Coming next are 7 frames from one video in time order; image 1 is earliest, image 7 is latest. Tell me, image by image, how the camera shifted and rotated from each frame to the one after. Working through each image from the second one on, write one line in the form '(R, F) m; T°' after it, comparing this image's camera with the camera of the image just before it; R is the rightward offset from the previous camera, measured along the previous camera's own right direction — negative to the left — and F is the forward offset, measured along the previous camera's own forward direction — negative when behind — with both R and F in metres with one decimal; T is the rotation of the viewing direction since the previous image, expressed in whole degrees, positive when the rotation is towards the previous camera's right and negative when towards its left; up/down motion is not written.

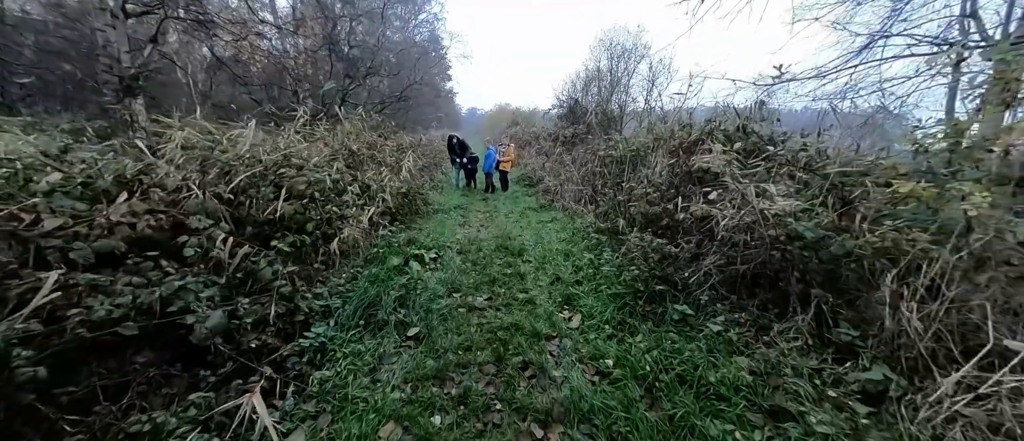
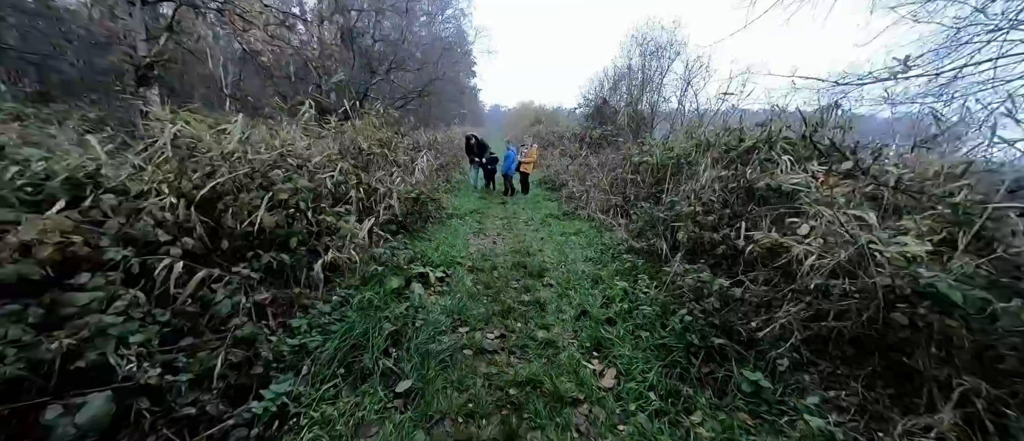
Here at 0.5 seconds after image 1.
(0.0, +0.6) m; -3°
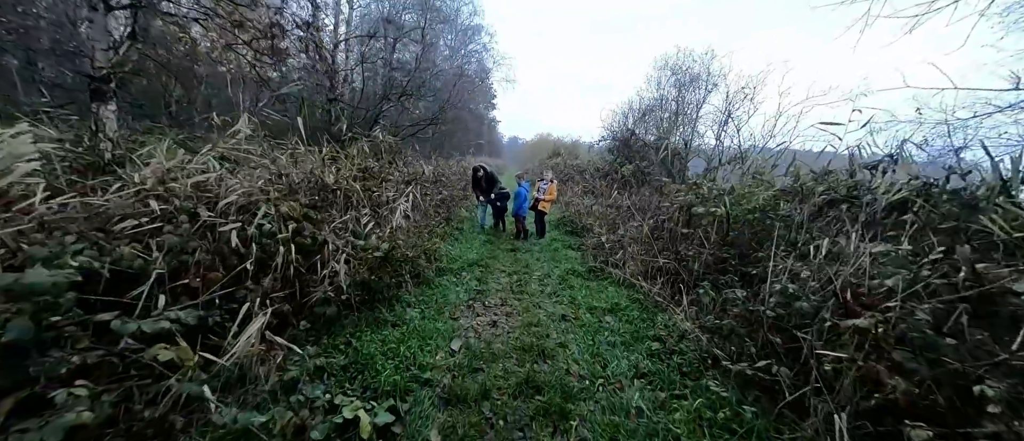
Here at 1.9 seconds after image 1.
(0.0, +1.6) m; -2°
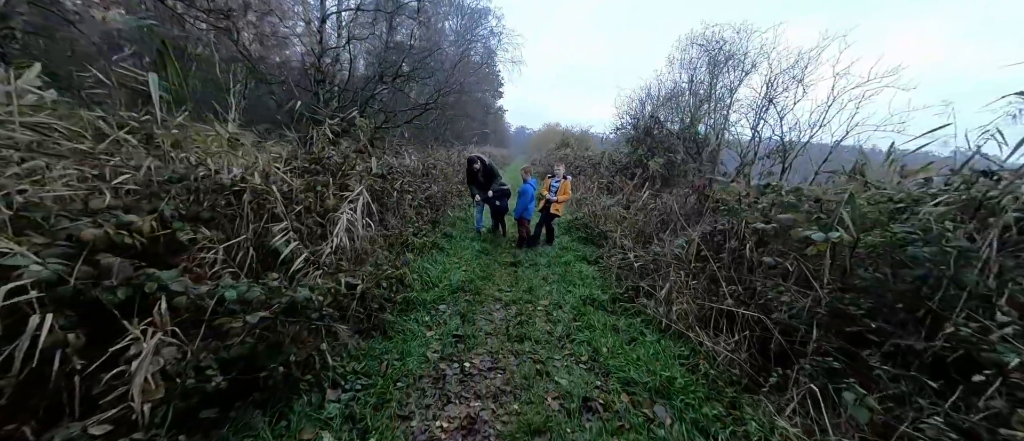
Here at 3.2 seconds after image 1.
(+0.1, +1.5) m; -1°
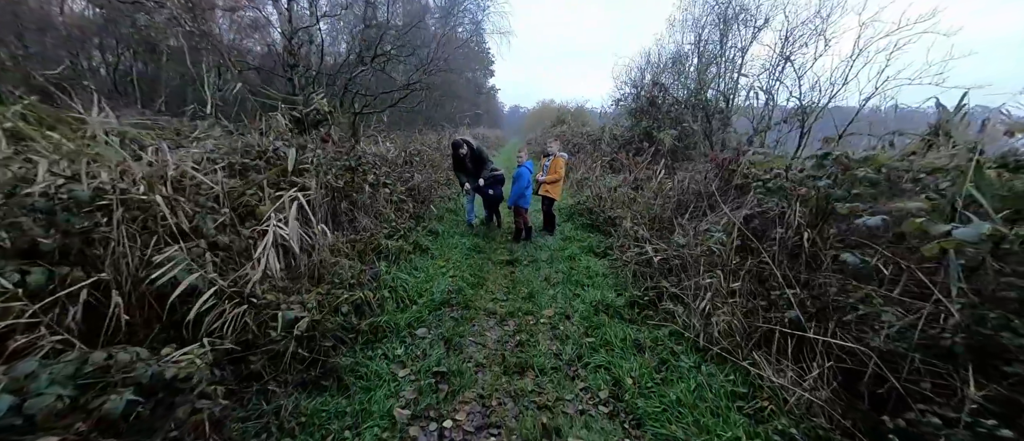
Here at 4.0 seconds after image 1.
(+0.1, +0.8) m; 0°
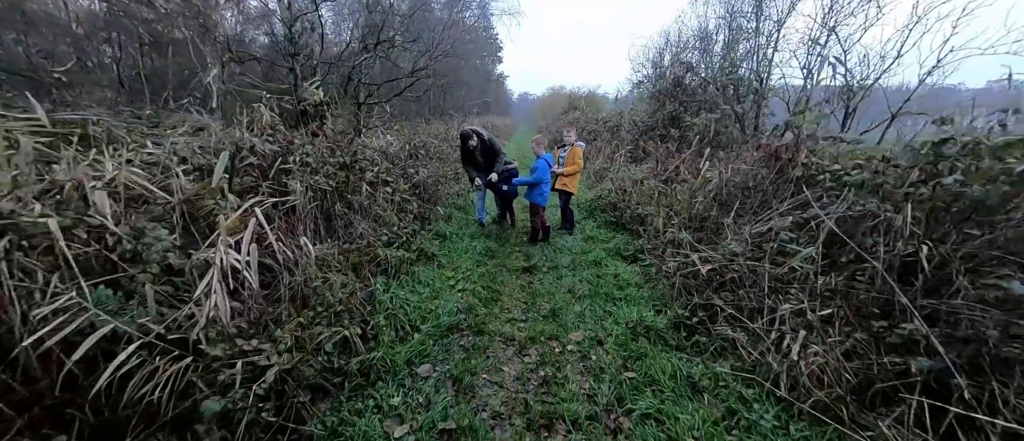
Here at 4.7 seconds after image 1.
(-0.1, +0.6) m; -2°
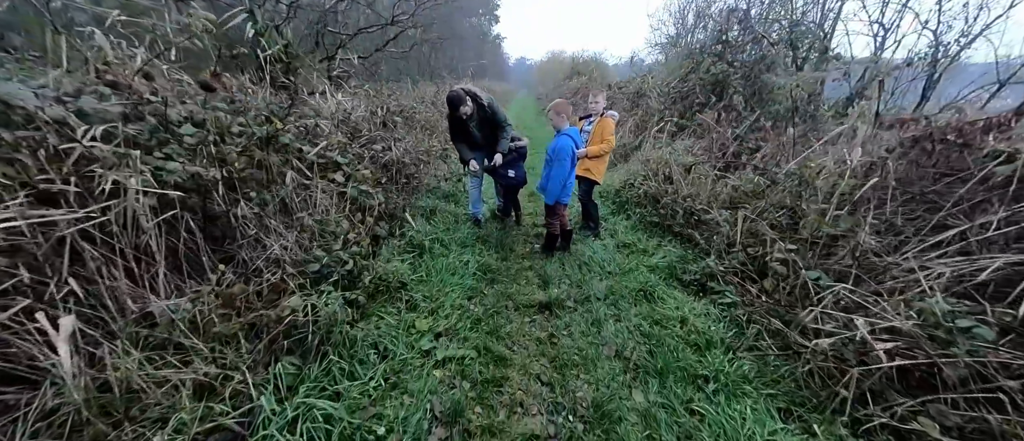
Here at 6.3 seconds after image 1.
(-0.2, +1.6) m; +1°
